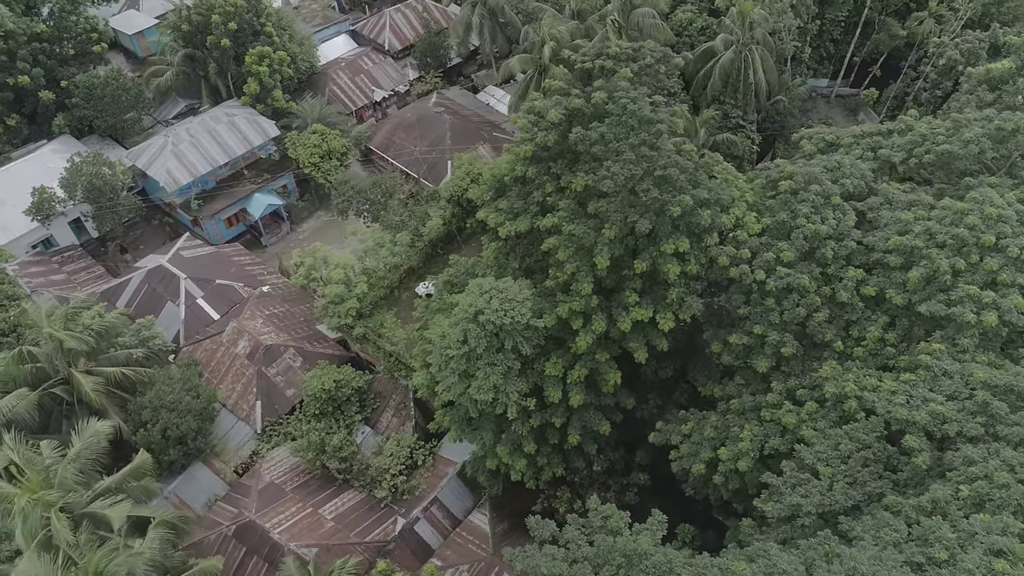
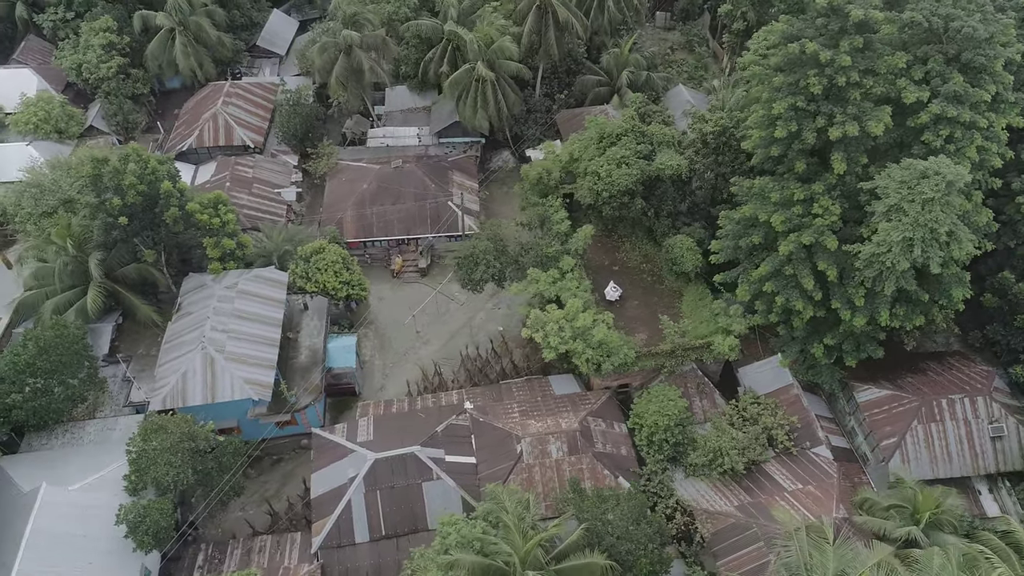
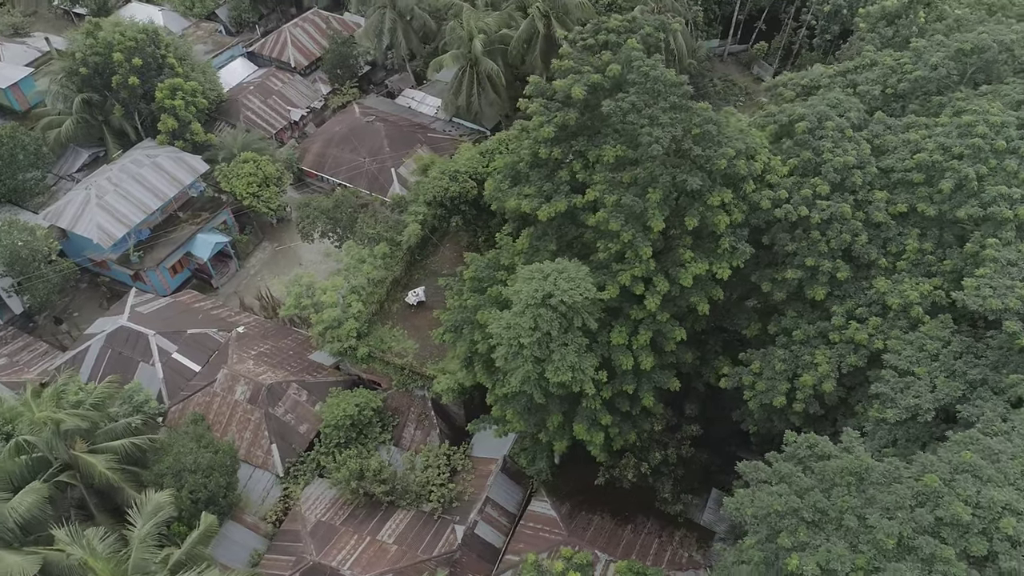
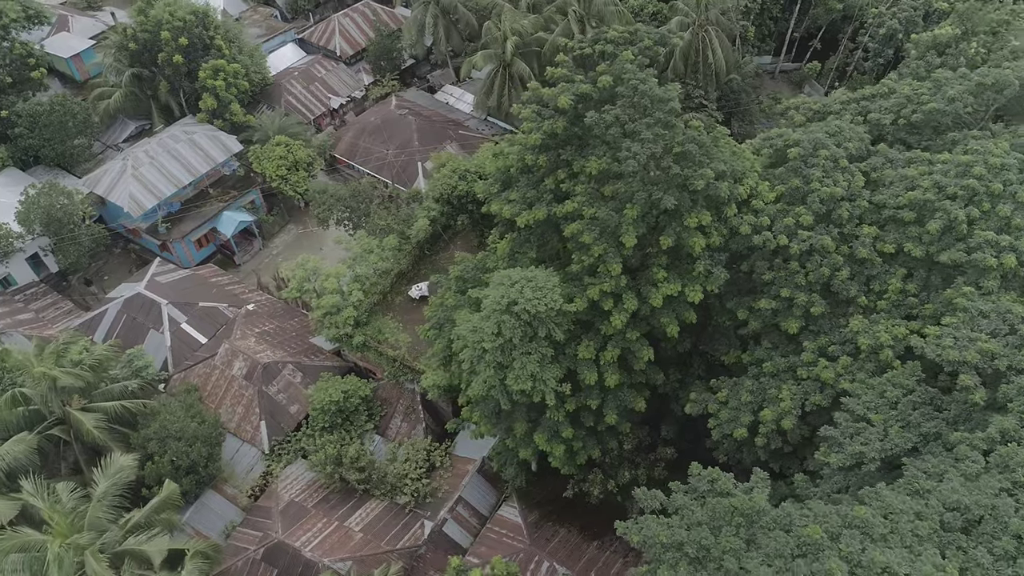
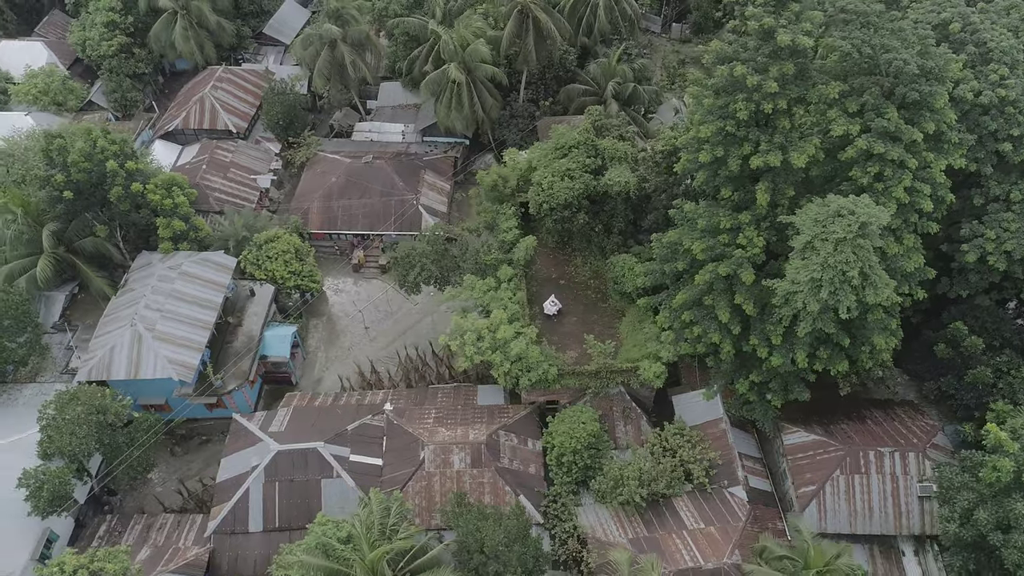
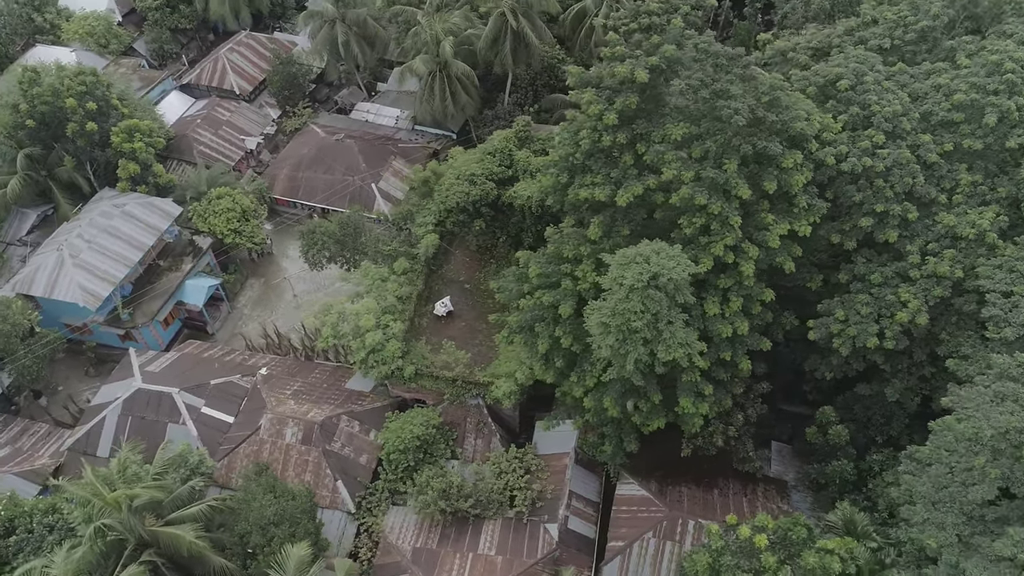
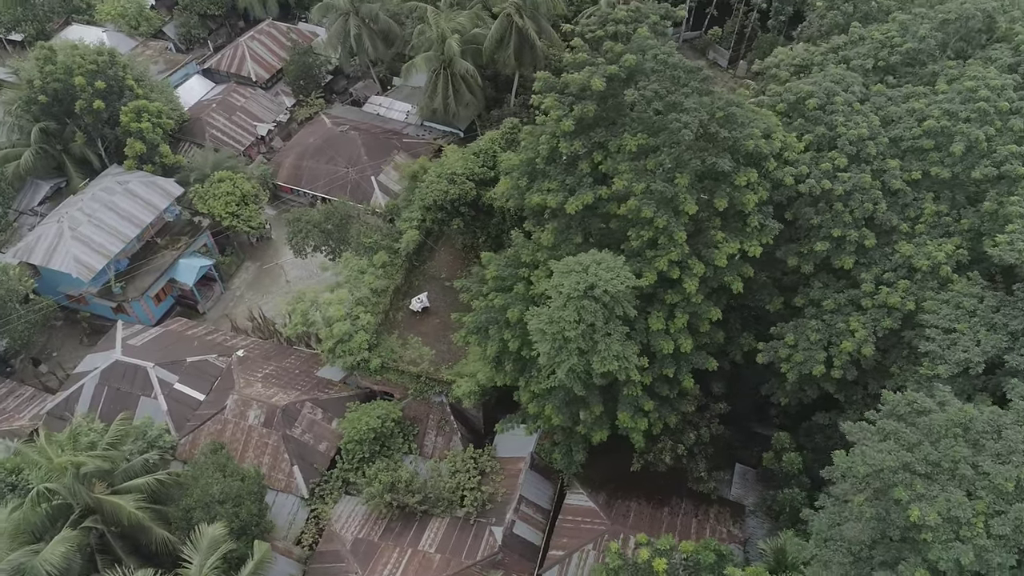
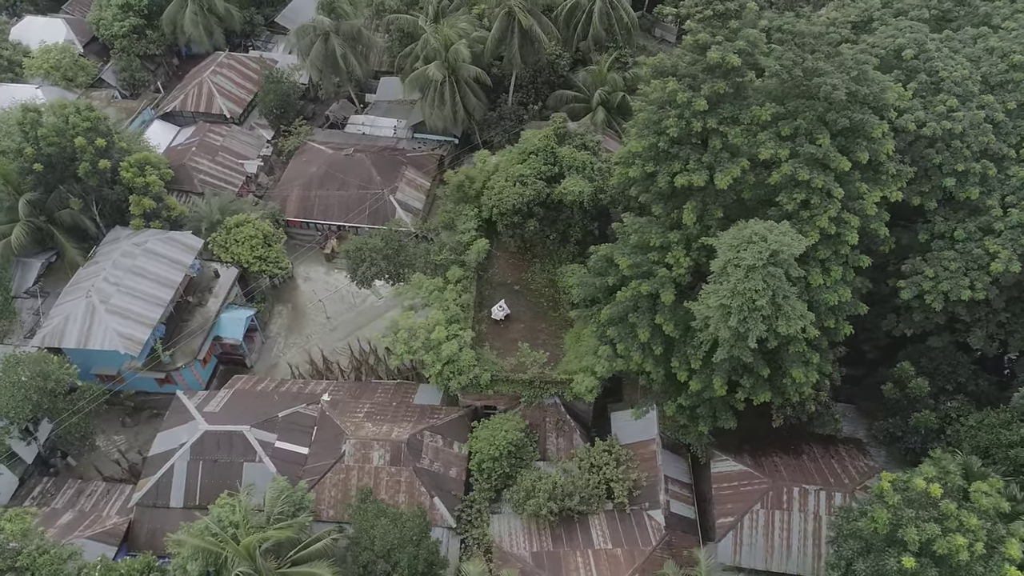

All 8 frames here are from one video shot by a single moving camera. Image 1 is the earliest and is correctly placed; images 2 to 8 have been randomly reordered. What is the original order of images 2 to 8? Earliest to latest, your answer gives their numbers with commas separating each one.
4, 3, 7, 6, 8, 5, 2
